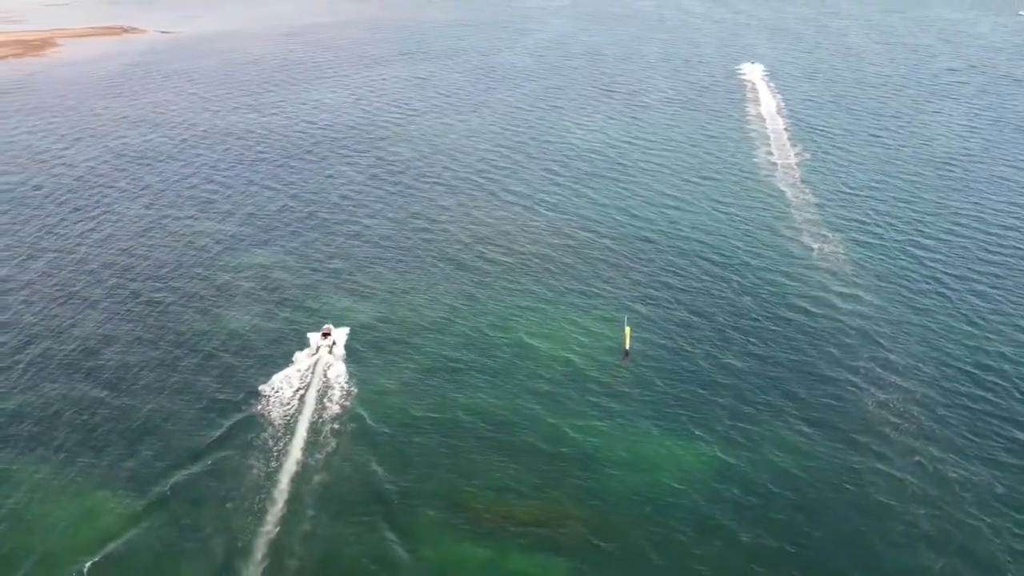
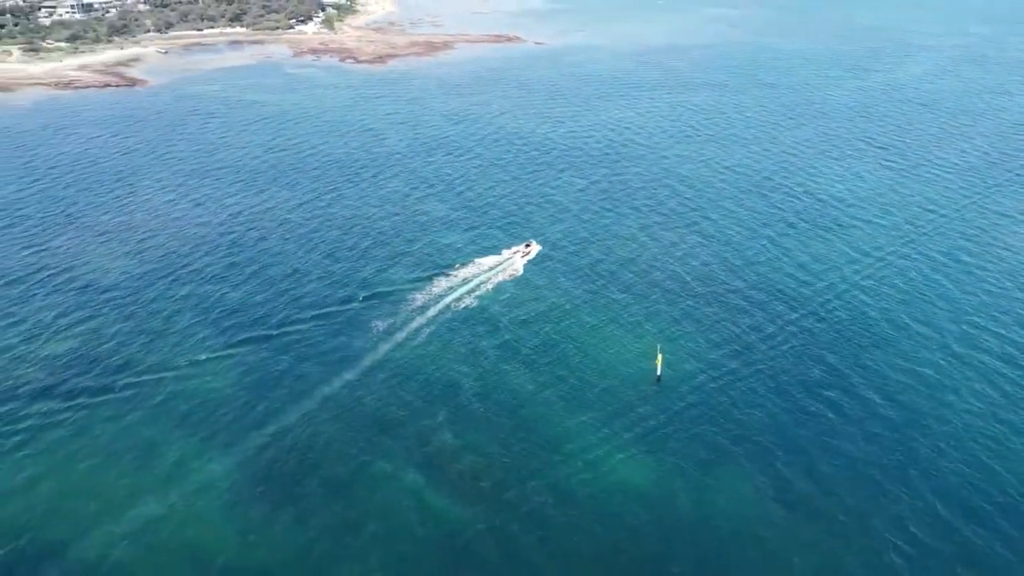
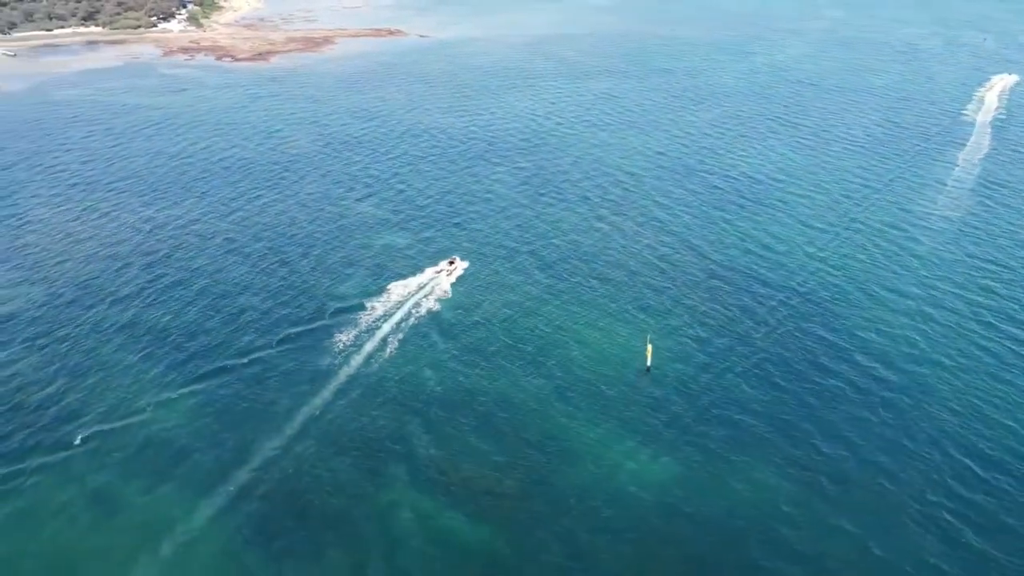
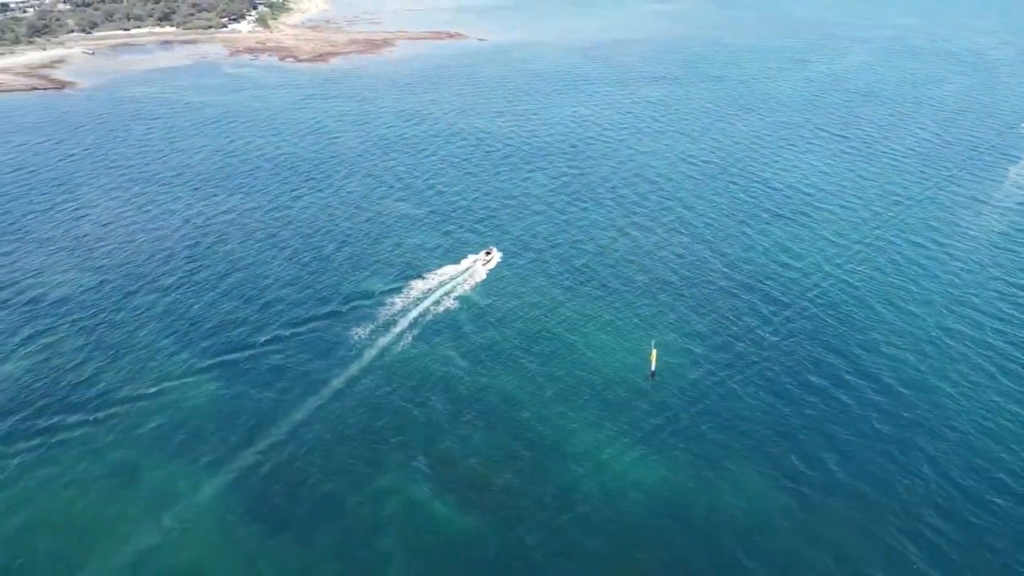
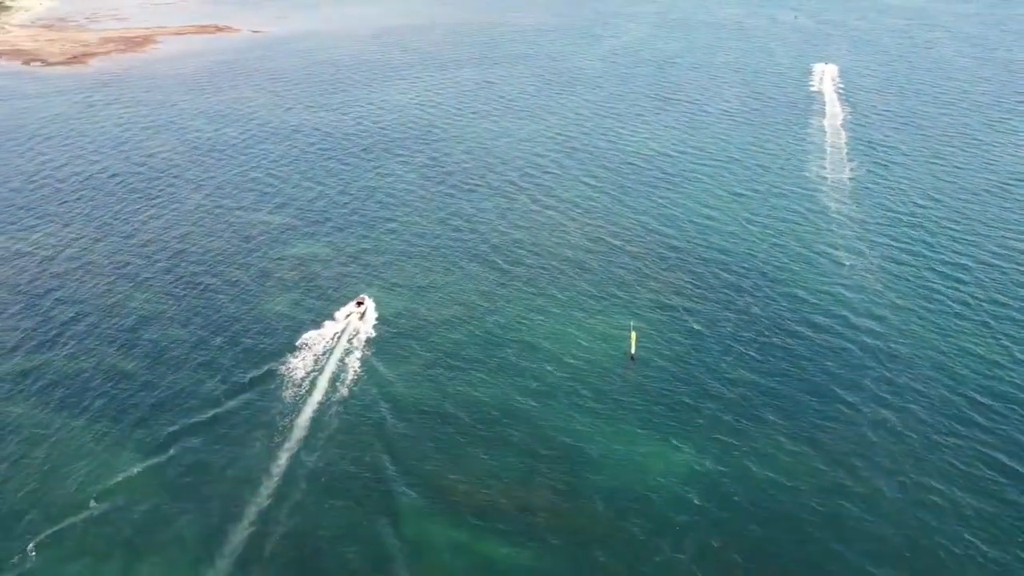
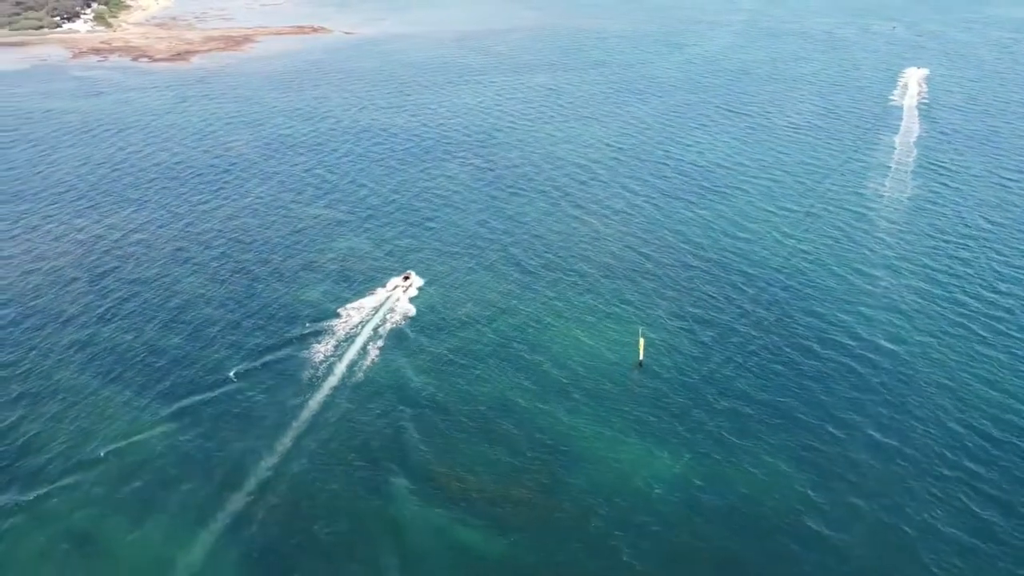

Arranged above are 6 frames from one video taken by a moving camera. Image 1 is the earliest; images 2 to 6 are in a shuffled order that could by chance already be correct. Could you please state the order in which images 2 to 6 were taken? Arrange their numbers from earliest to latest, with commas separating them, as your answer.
5, 6, 3, 4, 2
